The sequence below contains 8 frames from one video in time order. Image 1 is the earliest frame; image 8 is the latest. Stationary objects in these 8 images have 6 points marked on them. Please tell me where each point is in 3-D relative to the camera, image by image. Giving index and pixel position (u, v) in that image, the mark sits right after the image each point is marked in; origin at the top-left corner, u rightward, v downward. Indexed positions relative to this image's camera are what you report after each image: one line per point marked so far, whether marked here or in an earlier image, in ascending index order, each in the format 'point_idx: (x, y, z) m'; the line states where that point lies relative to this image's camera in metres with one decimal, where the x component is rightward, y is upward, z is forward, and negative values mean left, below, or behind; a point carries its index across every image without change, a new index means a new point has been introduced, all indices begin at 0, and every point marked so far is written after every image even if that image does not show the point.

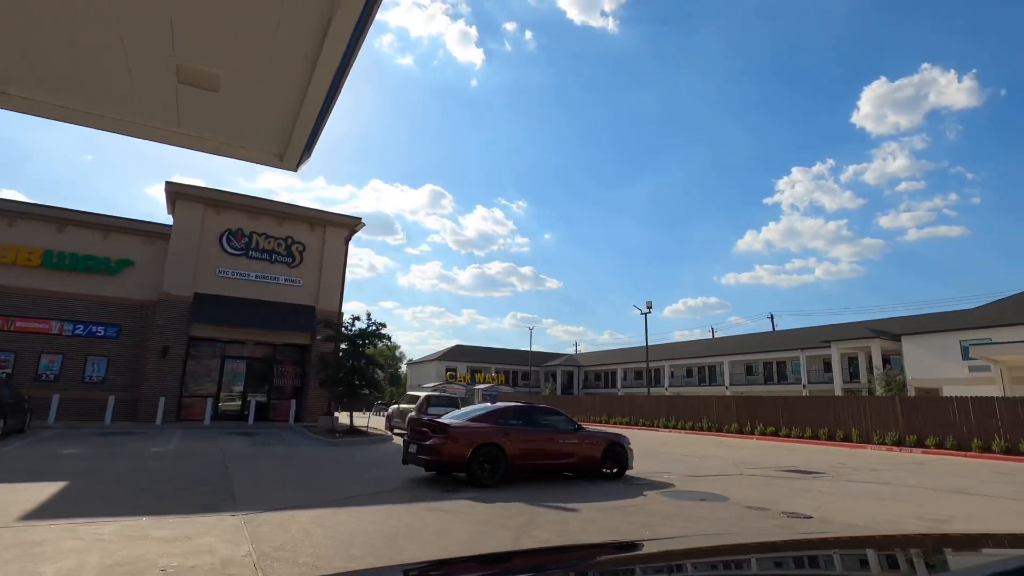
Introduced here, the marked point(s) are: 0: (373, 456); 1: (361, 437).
0: (-4.1, -4.9, +15.5) m
1: (-5.5, -5.3, +19.2) m
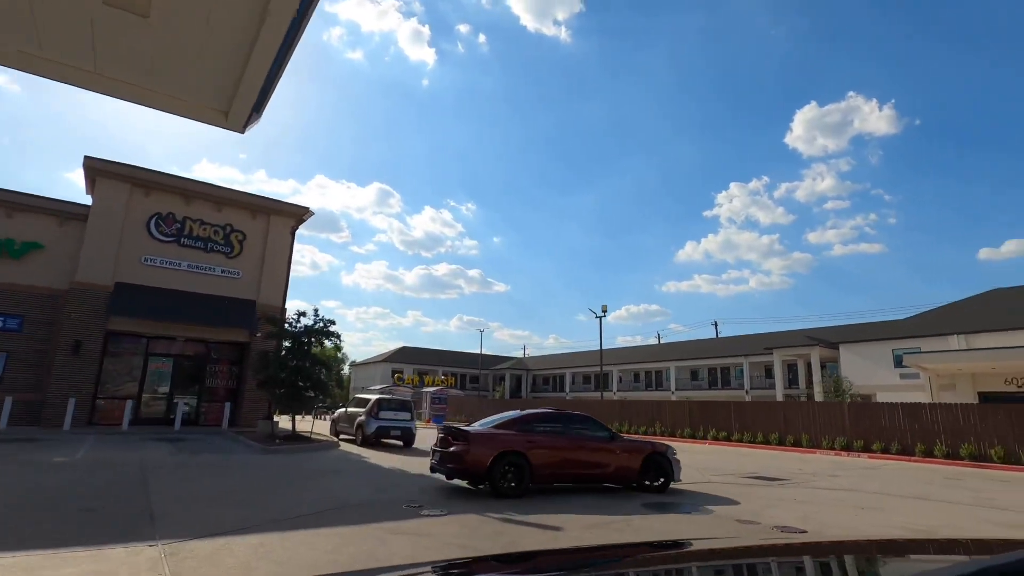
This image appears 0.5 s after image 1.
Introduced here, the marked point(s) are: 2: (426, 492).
0: (-5.1, -4.7, +14.1) m
1: (-6.9, -5.1, +17.6) m
2: (-1.7, -4.0, +10.3) m
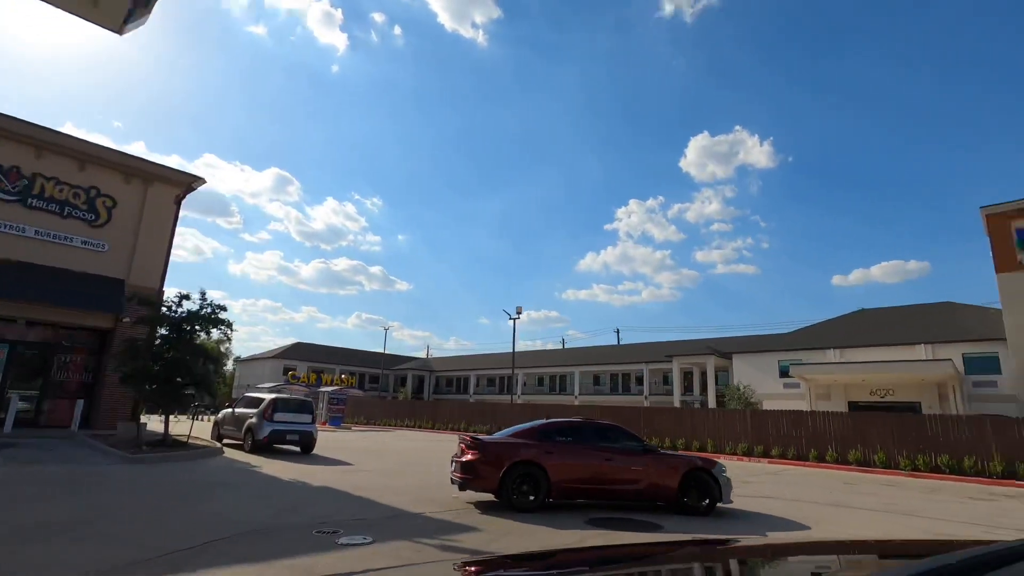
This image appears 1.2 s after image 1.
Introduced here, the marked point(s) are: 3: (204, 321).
0: (-6.9, -4.1, +11.7) m
1: (-9.3, -4.5, +14.8) m
2: (-2.8, -3.6, +8.6) m
3: (-10.5, -1.1, +18.3) m
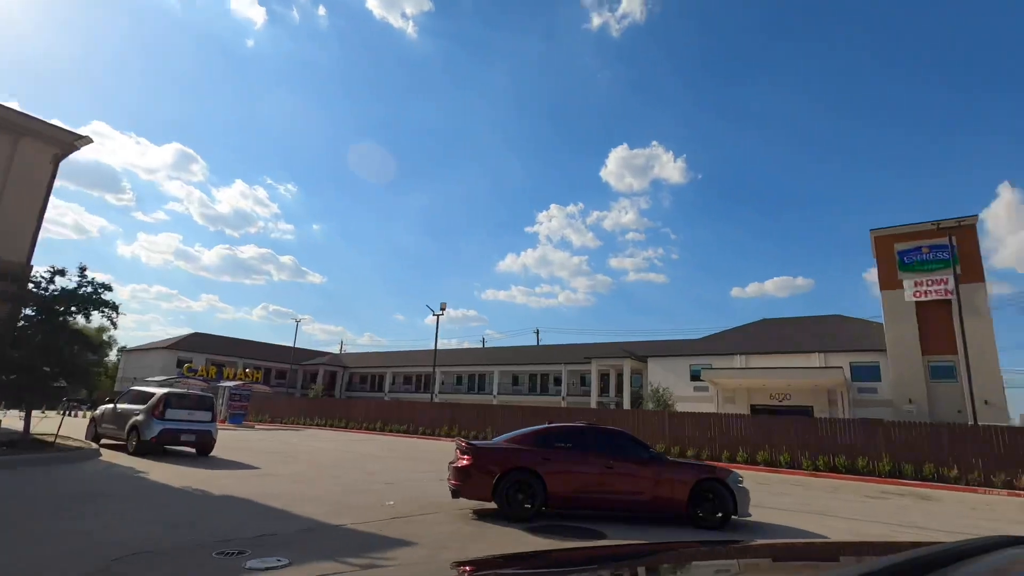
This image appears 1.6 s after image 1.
0: (-8.3, -3.6, +9.9) m
1: (-11.1, -3.8, +12.6) m
2: (-3.7, -3.3, +7.4) m
3: (-12.7, -0.4, +15.8) m
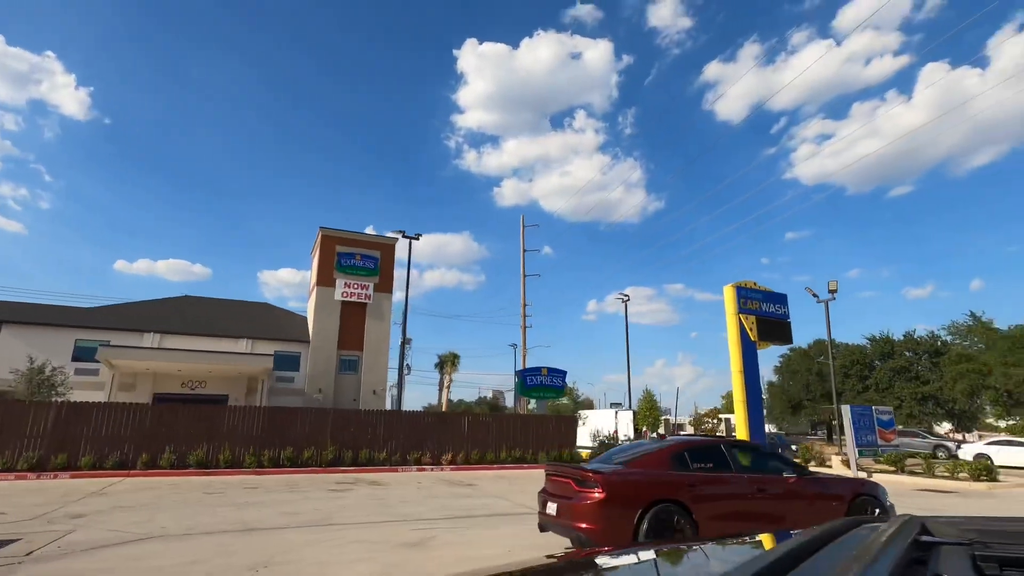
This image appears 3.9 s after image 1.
0: (-8.7, -0.5, -4.2) m
1: (-12.4, +0.1, -5.2) m
2: (-4.3, -1.3, -1.6) m
3: (-15.3, +4.1, -4.6) m
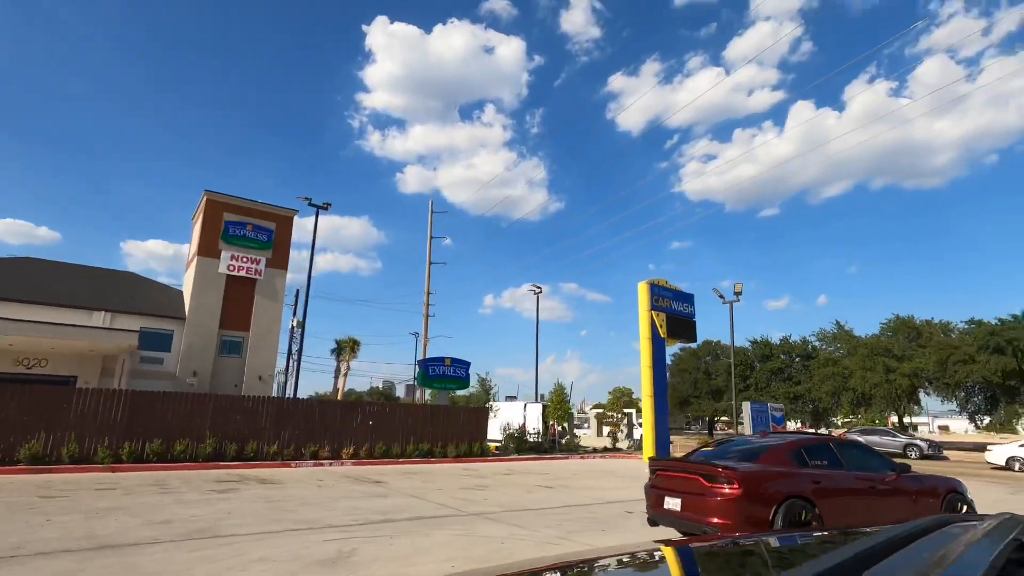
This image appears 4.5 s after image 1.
0: (-6.7, +0.2, -6.9) m
1: (-10.1, +1.0, -8.7) m
2: (-3.0, -0.8, -3.6) m
3: (-12.8, +5.2, -8.6) m
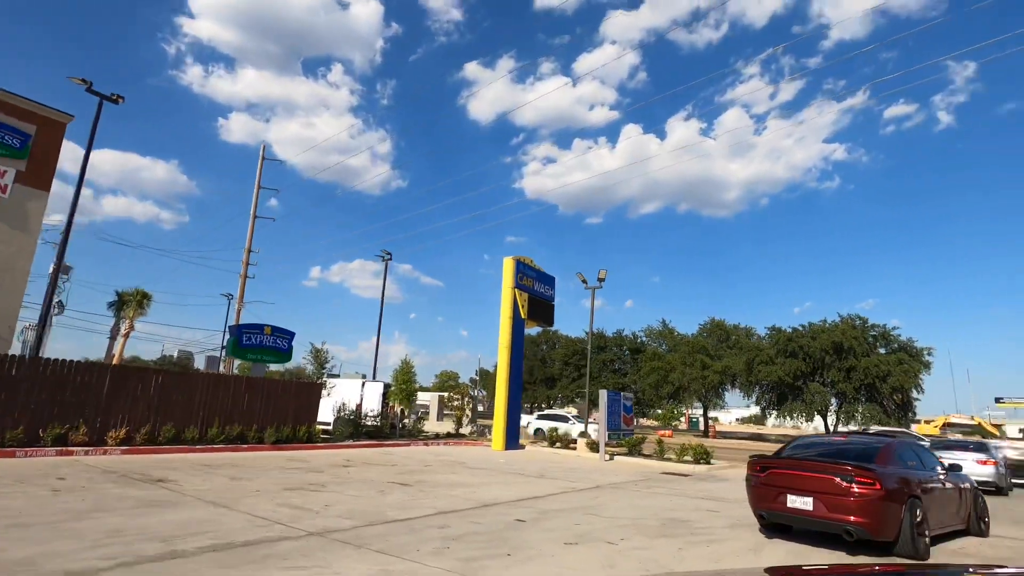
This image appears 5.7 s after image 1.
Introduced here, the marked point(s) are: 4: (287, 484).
0: (-2.5, +1.1, -11.3) m
1: (-5.2, +2.2, -14.0) m
2: (-0.1, -0.1, -6.9) m
3: (-7.3, +6.6, -14.8) m
4: (-4.6, -4.0, +10.9) m
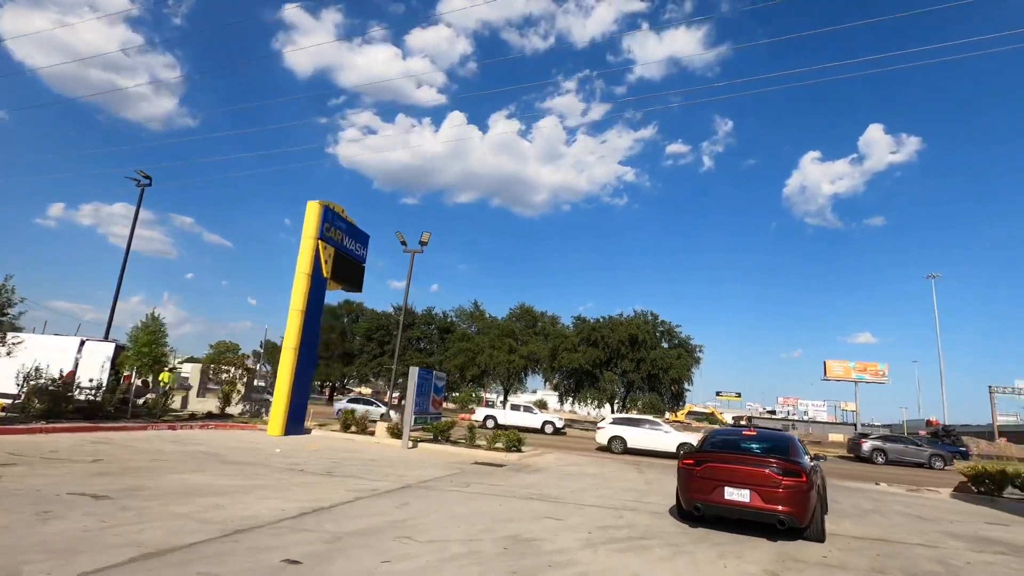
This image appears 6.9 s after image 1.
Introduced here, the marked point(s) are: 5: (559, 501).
0: (+2.8, +1.4, -14.4) m
1: (+1.4, +2.5, -17.8) m
2: (+3.4, +0.2, -9.4) m
3: (+0.2, +7.1, -19.4) m
4: (-7.3, -2.4, +5.7) m
5: (+0.9, -4.1, +10.4) m
